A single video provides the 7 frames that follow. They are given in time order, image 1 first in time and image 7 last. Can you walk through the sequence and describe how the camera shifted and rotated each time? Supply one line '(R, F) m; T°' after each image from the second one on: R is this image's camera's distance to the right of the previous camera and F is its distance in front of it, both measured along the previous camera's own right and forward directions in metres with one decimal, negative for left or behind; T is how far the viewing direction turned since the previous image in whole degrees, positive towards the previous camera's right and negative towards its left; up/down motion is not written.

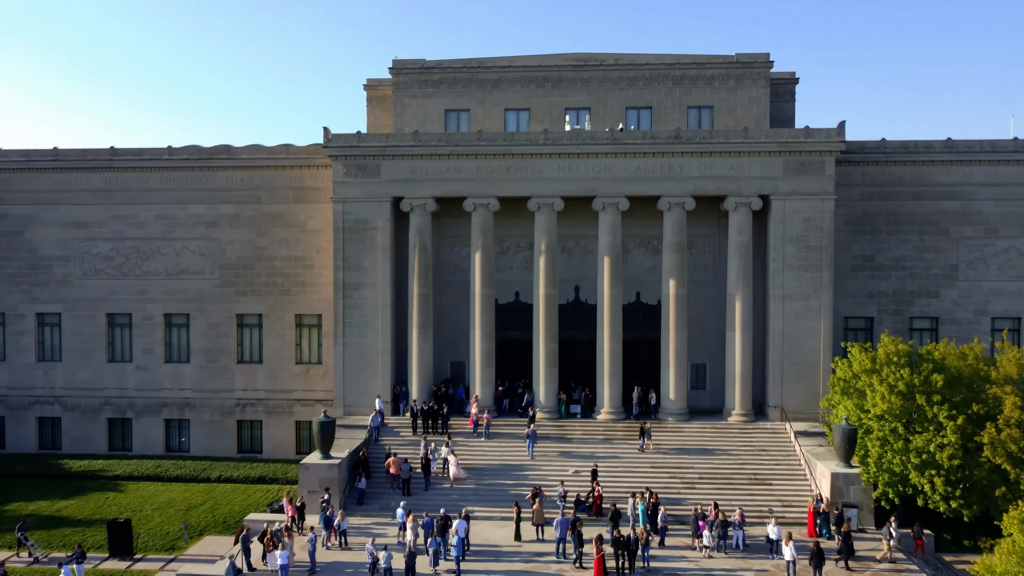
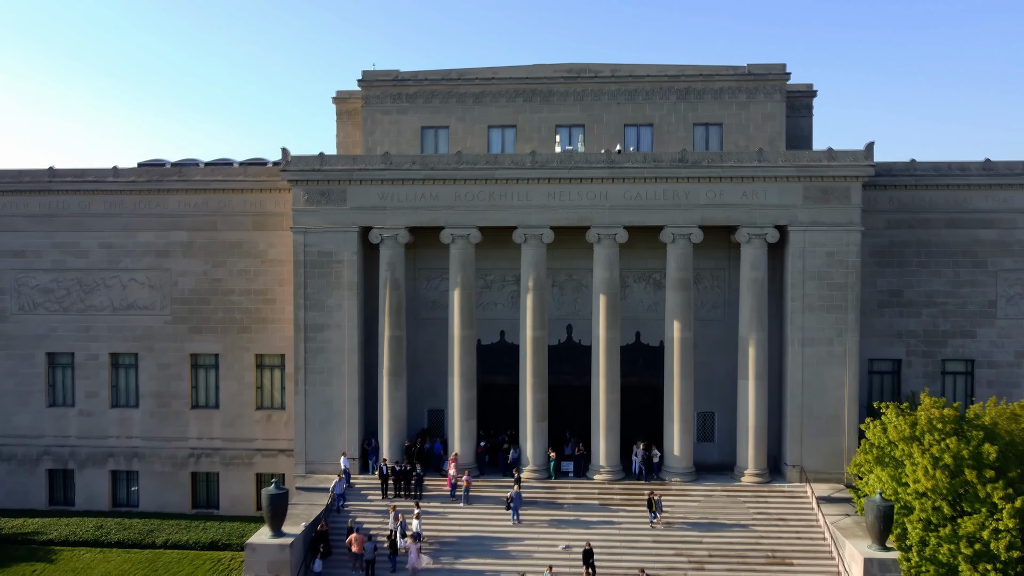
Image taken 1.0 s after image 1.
(+0.6, +3.8) m; 0°
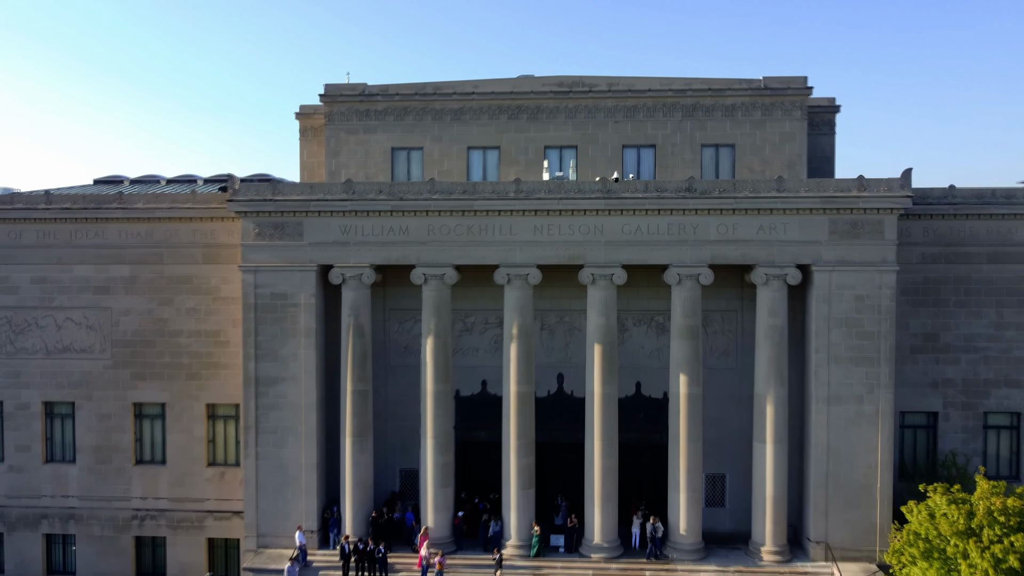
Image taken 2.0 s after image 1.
(+0.6, +3.7) m; 0°
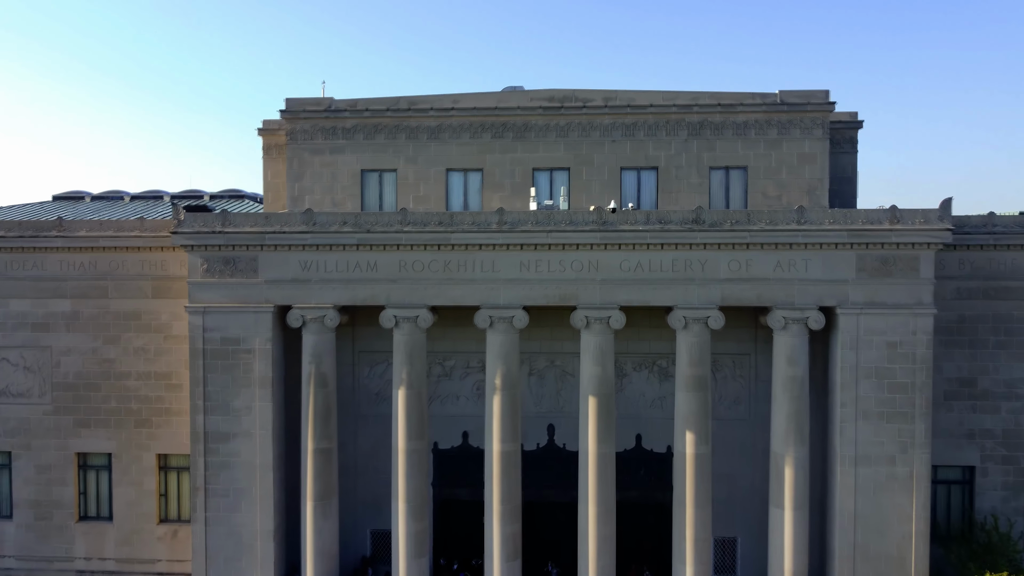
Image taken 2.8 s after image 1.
(+0.5, +3.0) m; 0°
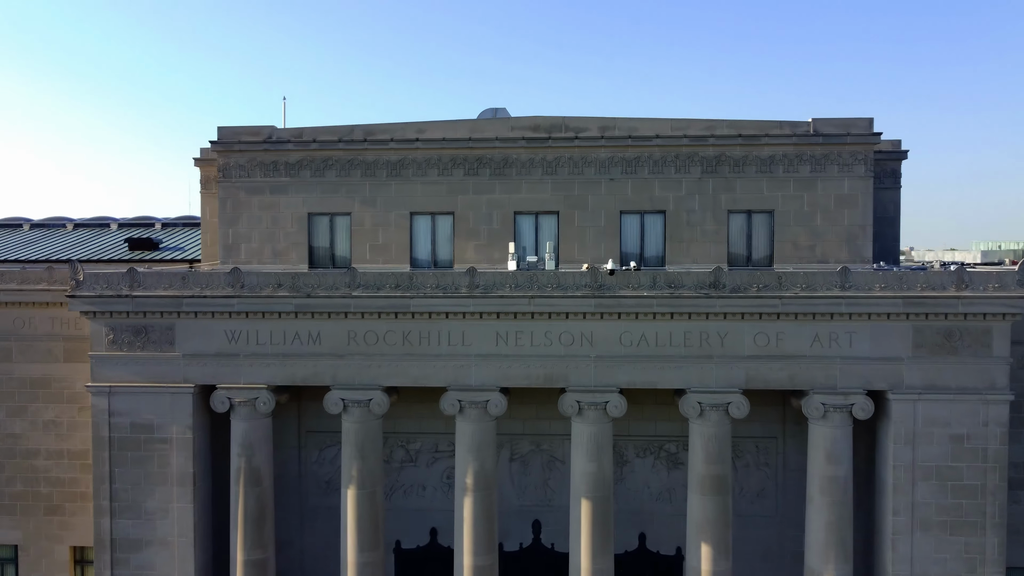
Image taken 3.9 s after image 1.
(+0.6, +4.1) m; 0°
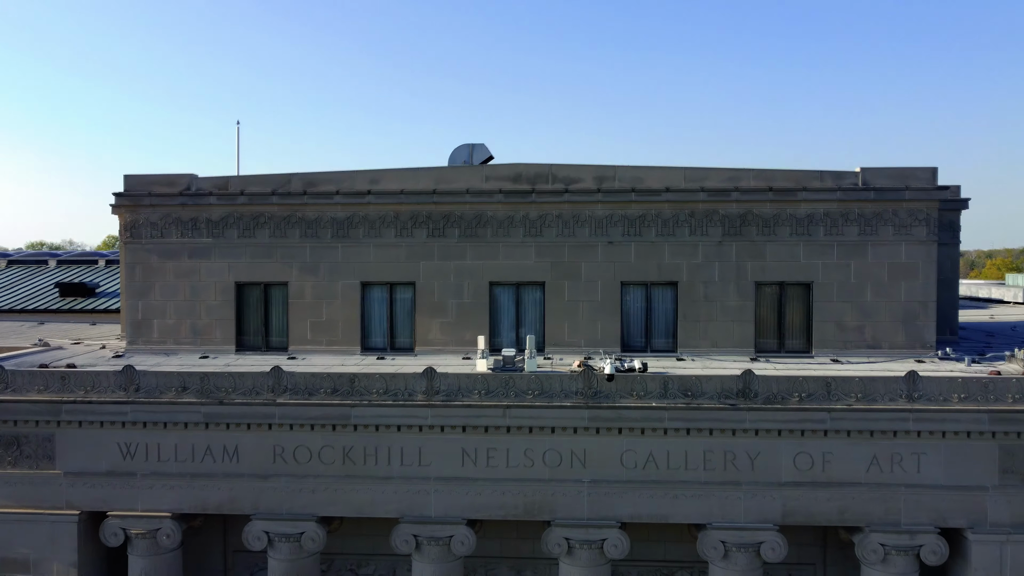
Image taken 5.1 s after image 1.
(+0.6, +3.9) m; 0°
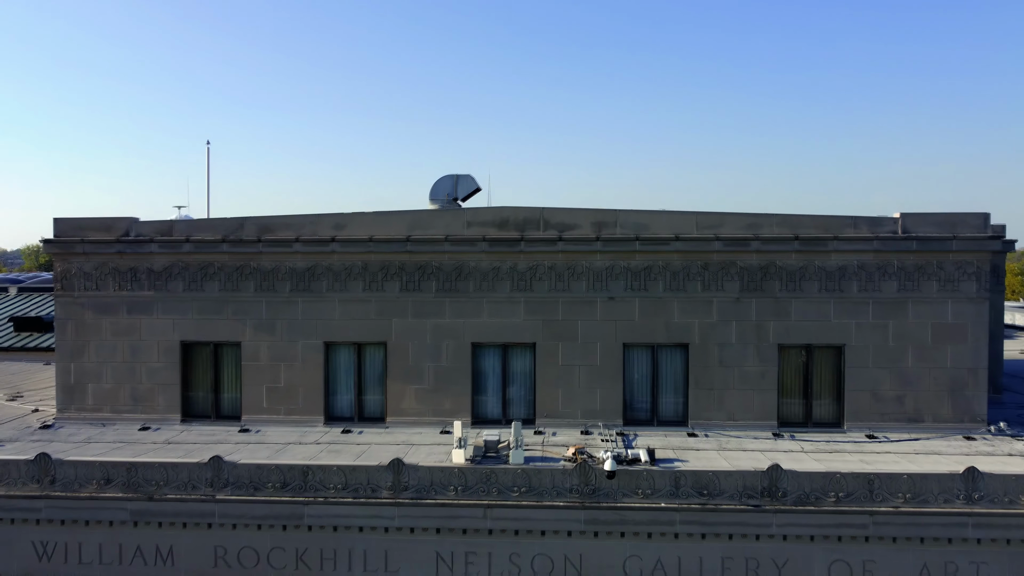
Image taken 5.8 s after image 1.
(+0.3, +2.1) m; 0°
